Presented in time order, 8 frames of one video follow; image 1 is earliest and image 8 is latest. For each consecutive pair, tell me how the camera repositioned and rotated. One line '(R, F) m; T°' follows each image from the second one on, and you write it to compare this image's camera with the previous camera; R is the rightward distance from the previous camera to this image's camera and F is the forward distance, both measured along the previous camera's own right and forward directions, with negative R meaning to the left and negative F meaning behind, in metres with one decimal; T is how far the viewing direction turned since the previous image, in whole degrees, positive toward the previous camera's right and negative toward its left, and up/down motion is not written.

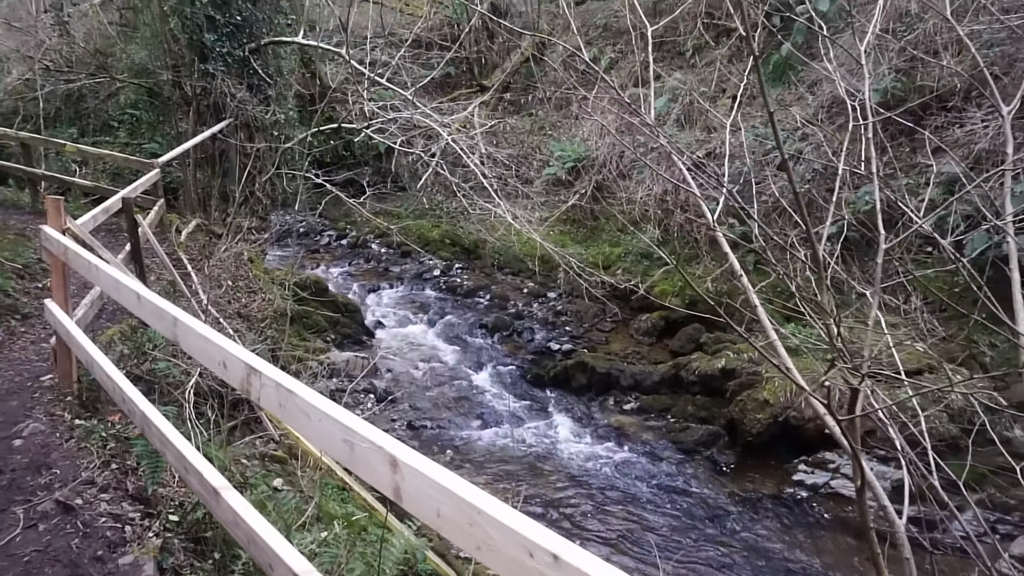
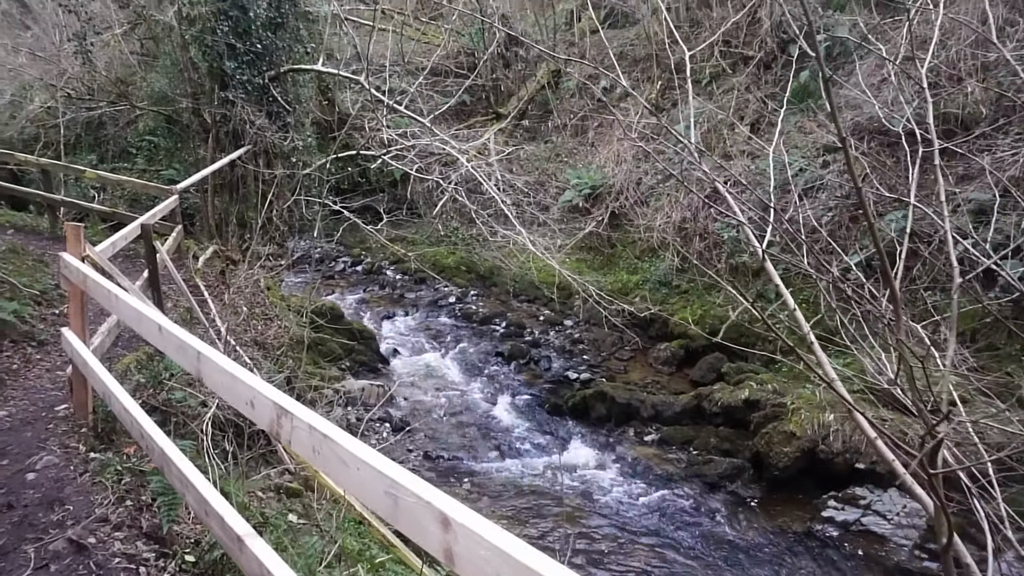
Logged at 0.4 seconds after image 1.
(-0.1, +0.1) m; -1°
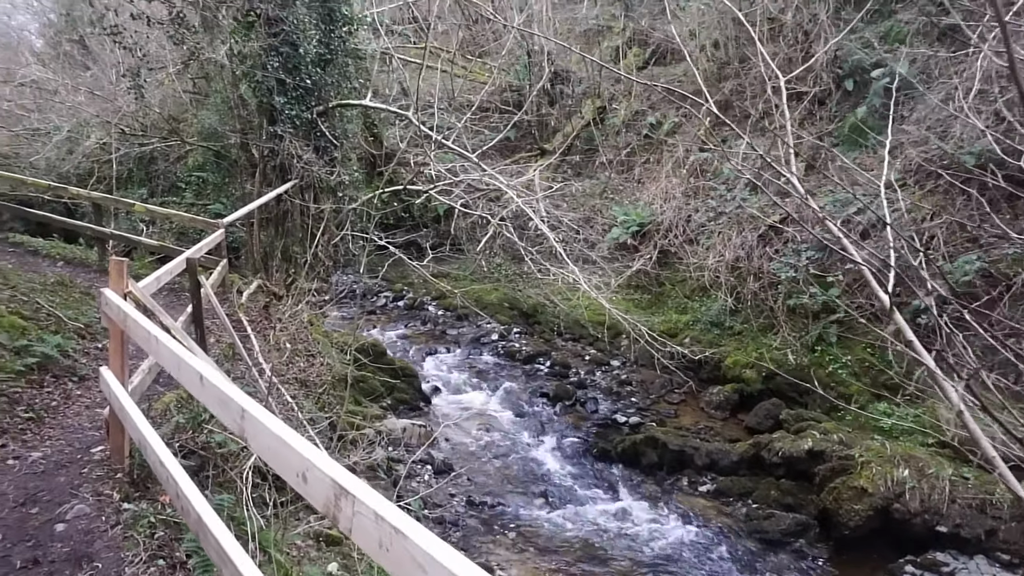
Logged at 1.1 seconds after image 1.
(-0.1, +0.3) m; -3°
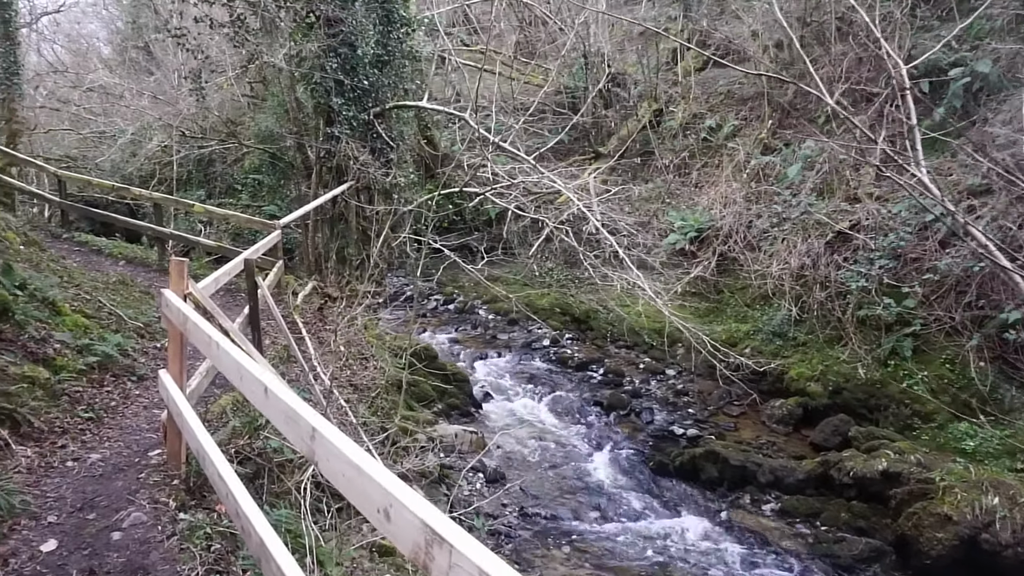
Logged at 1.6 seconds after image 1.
(-0.1, +0.2) m; -4°
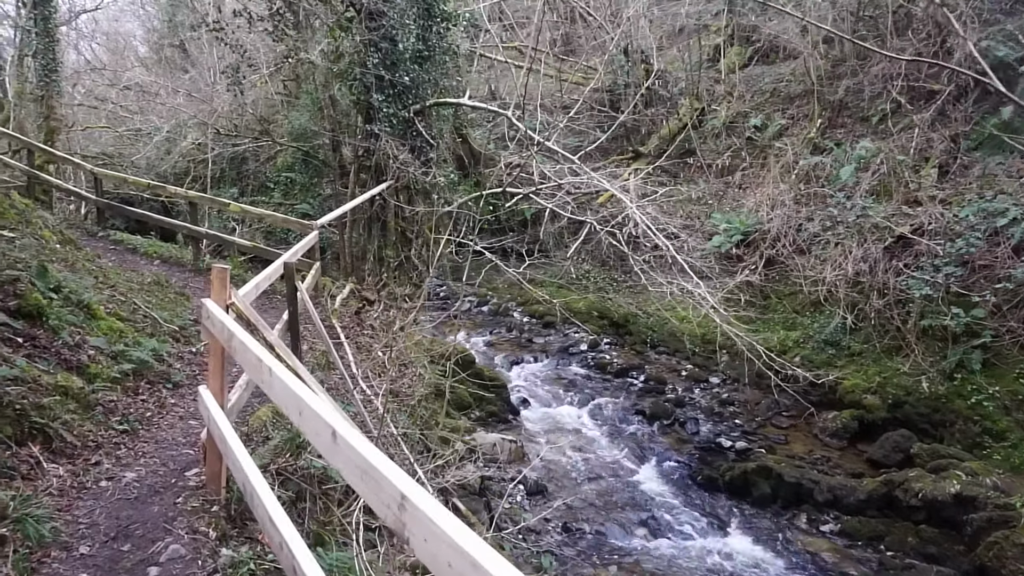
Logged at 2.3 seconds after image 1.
(-0.2, +0.3) m; -2°
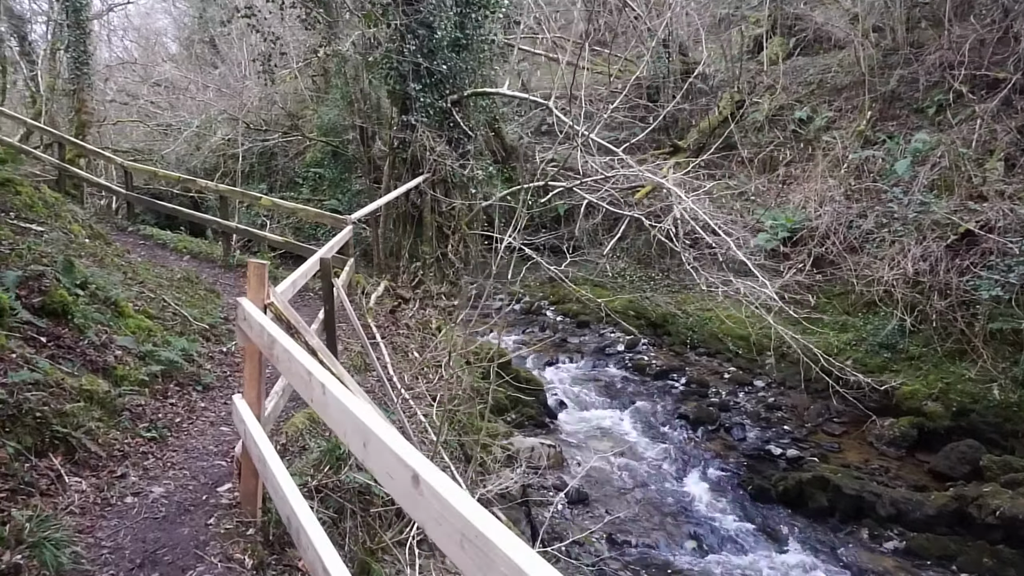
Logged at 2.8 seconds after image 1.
(-0.2, +0.3) m; -2°
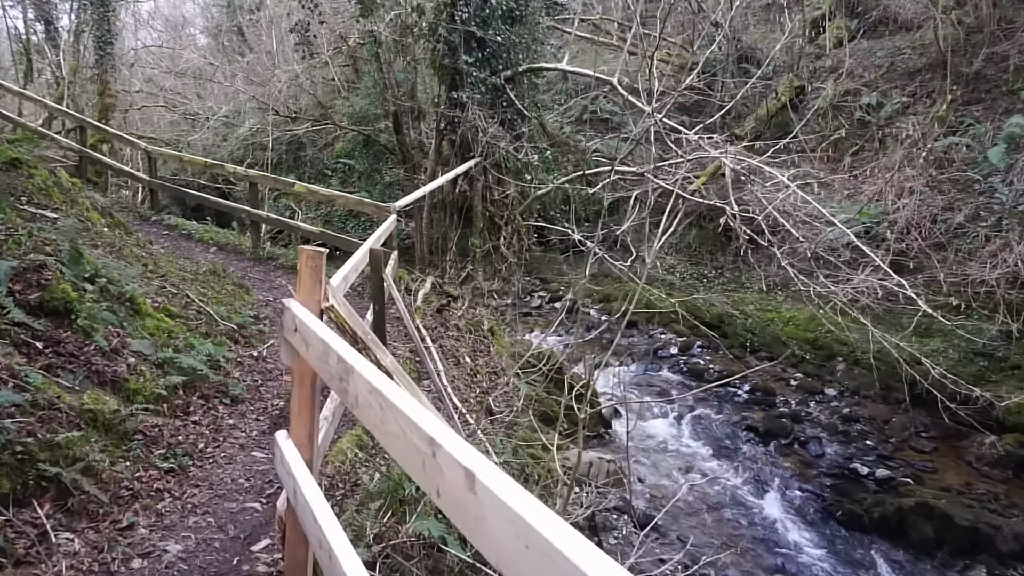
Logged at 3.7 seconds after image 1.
(-0.3, +0.8) m; -2°
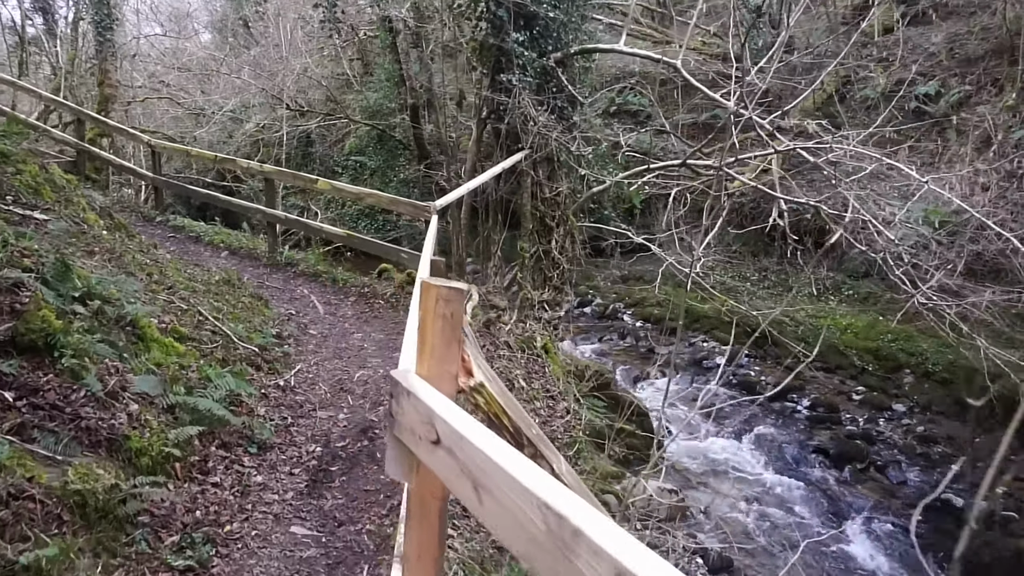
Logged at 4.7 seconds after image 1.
(-0.4, +0.8) m; 0°
